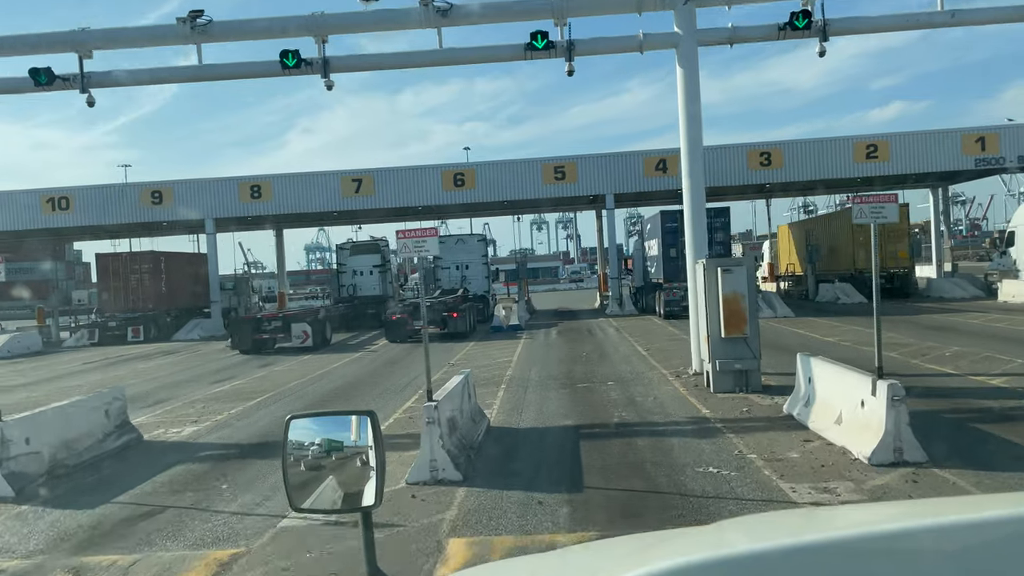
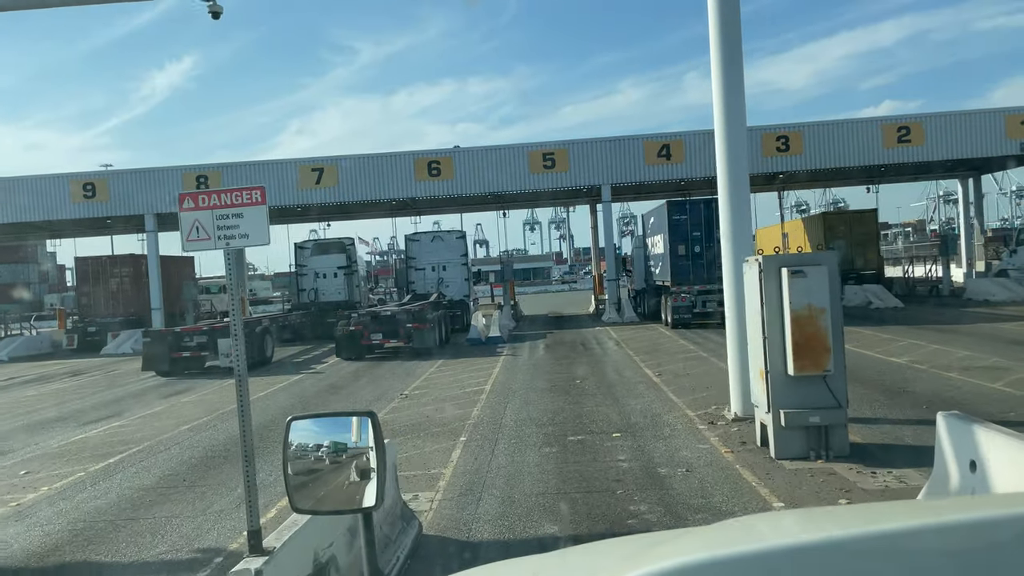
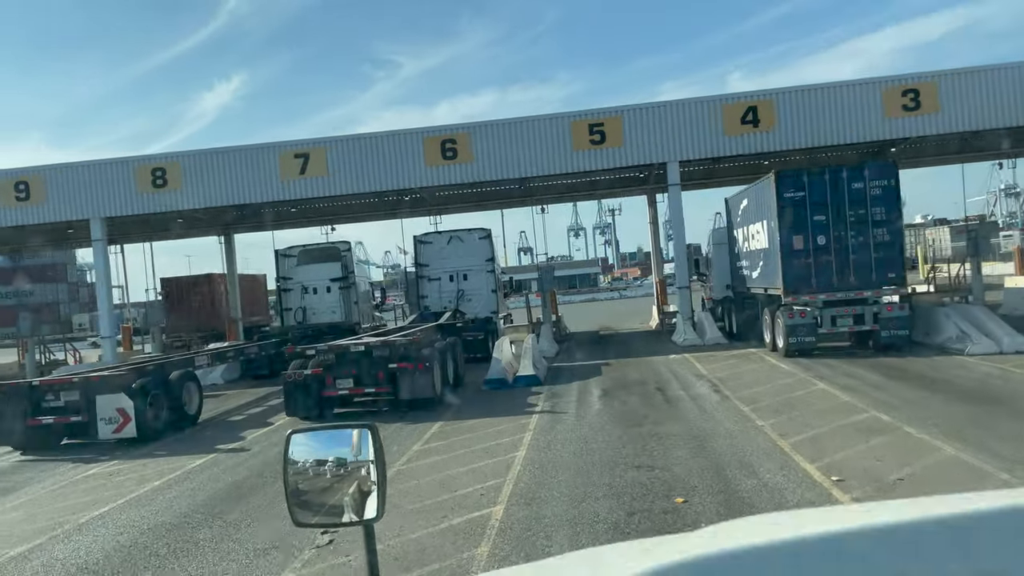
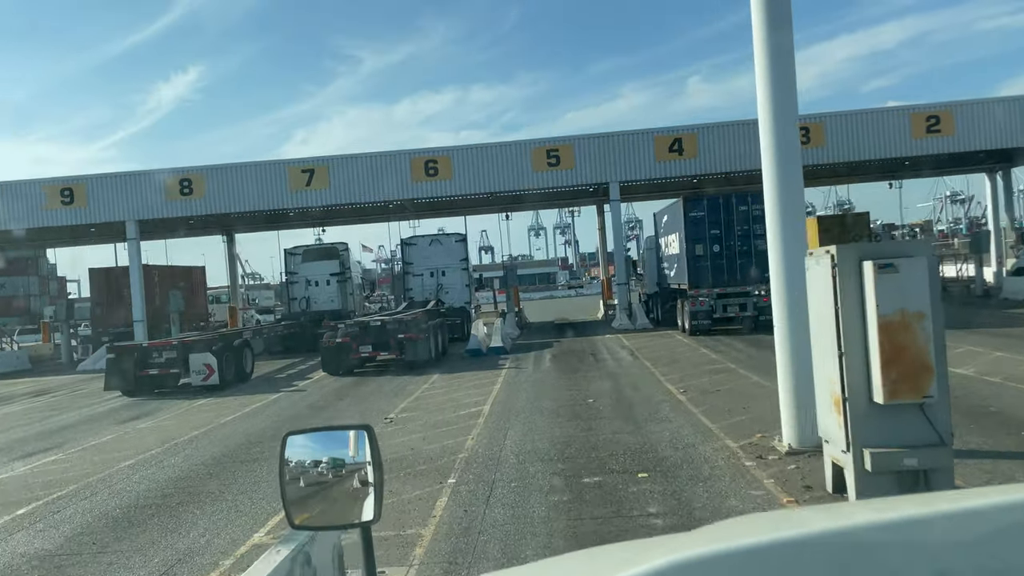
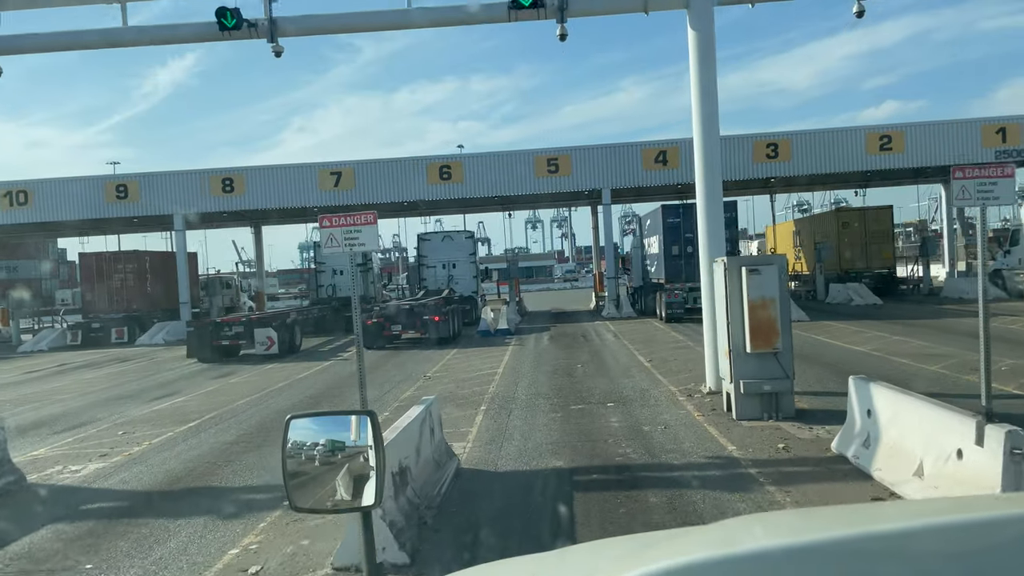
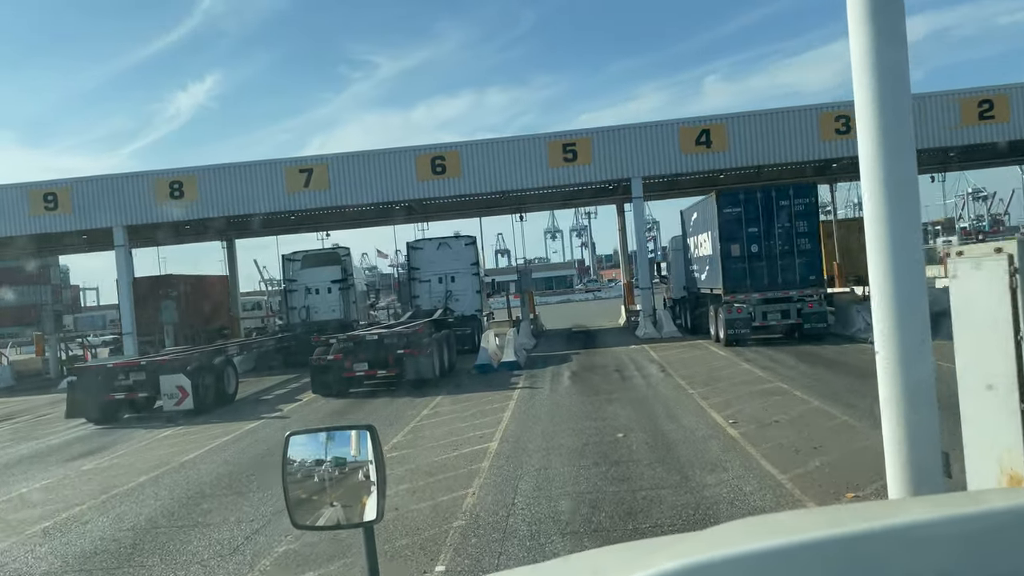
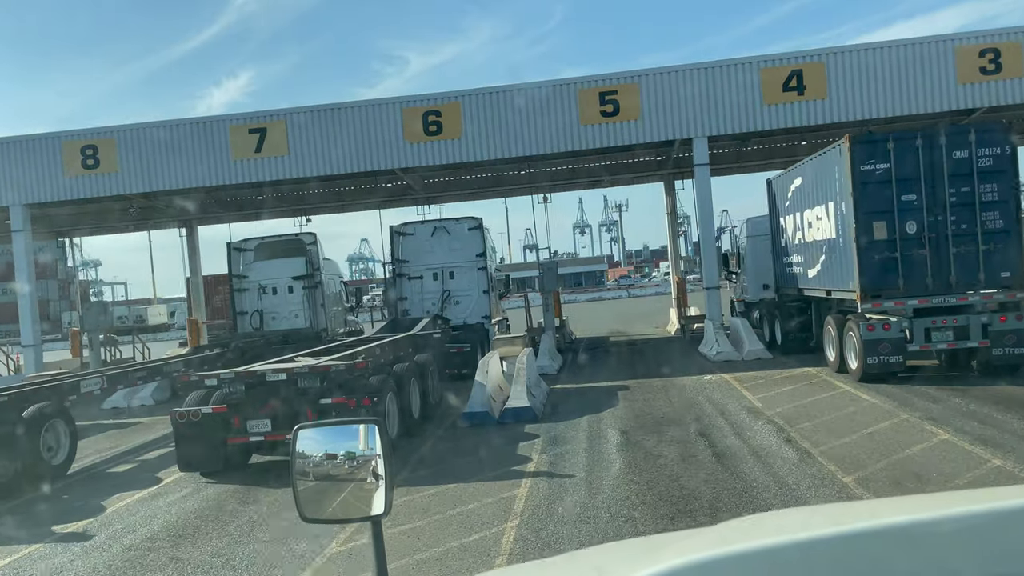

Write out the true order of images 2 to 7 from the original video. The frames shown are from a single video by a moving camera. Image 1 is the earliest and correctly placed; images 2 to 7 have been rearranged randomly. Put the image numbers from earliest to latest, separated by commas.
5, 2, 4, 6, 3, 7
